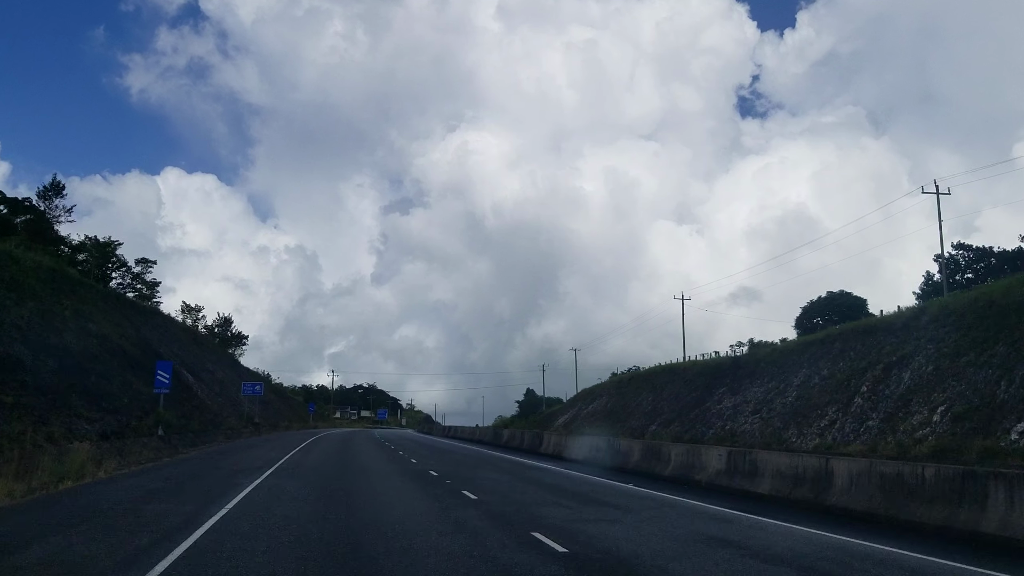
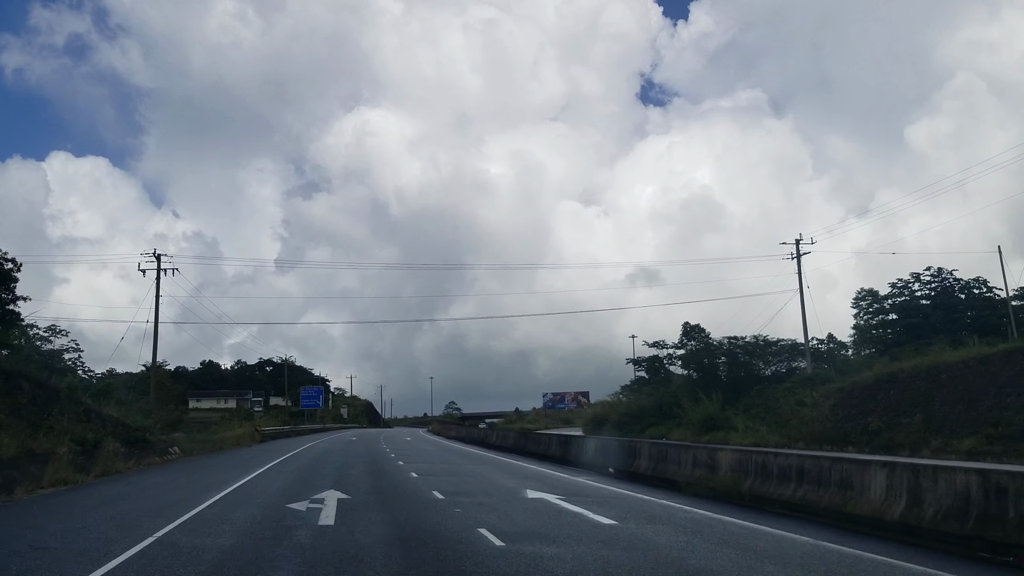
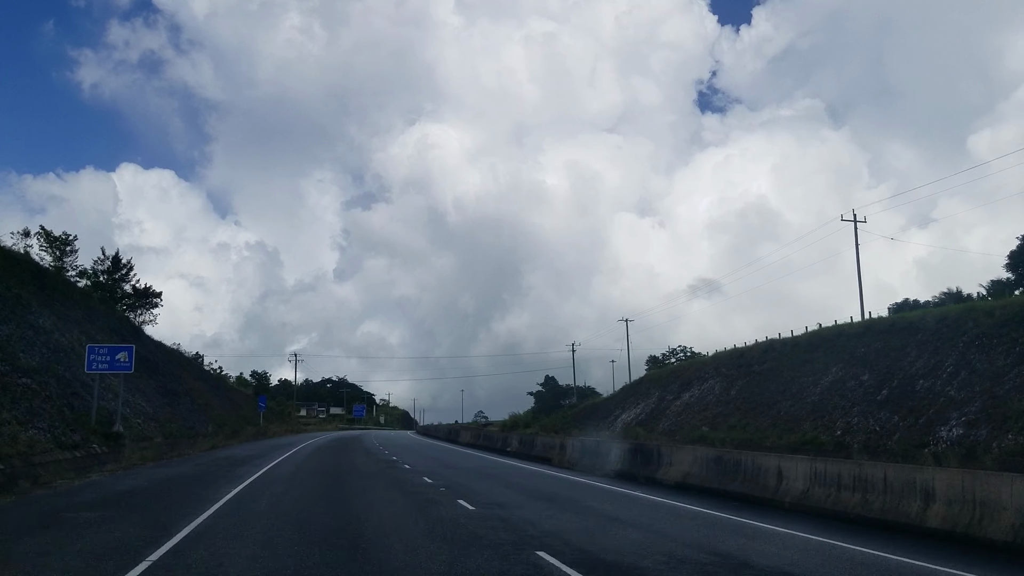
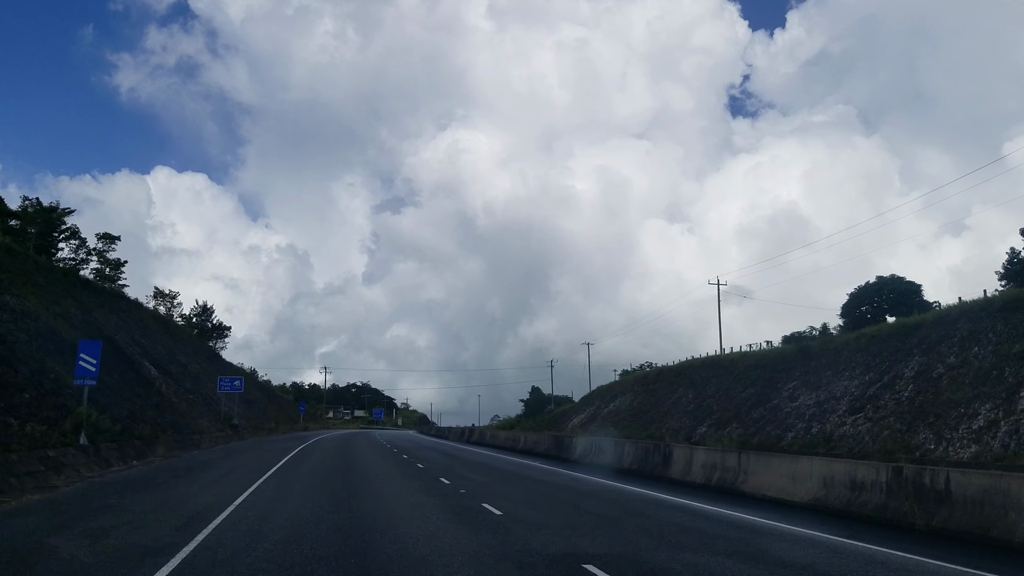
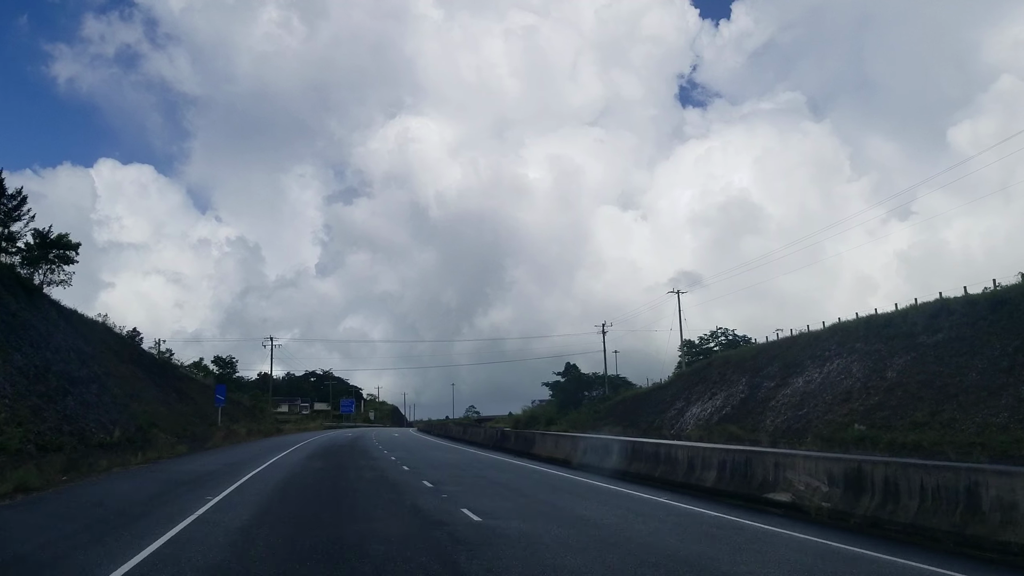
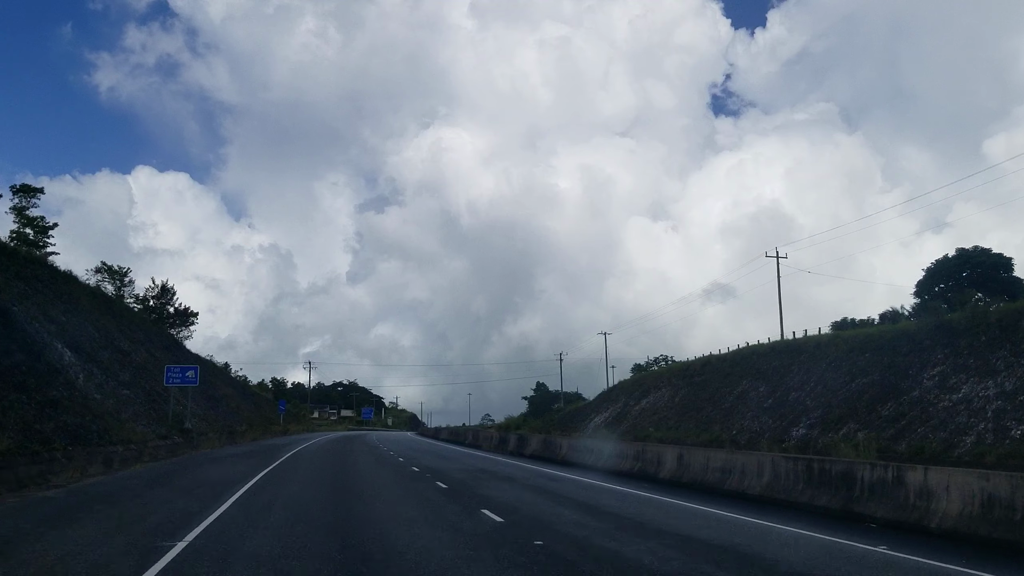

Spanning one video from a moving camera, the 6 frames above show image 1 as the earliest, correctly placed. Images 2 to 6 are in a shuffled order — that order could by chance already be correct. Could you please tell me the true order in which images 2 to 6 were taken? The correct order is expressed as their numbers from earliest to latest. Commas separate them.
4, 6, 3, 5, 2
